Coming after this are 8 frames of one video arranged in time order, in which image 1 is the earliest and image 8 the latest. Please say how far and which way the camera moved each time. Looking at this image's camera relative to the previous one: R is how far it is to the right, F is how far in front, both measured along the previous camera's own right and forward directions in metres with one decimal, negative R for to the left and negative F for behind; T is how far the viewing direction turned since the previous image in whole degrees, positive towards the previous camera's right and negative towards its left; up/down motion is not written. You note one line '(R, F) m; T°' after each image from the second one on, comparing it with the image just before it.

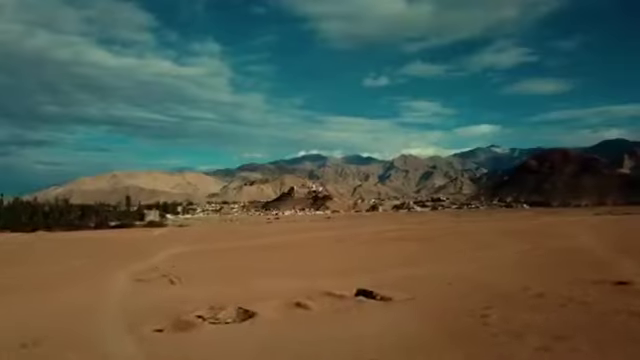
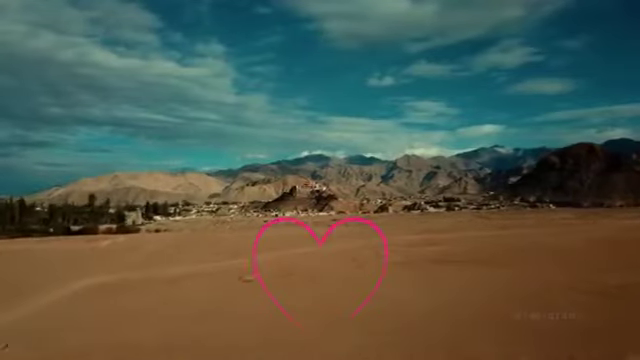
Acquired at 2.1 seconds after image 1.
(-0.3, +12.8) m; 0°
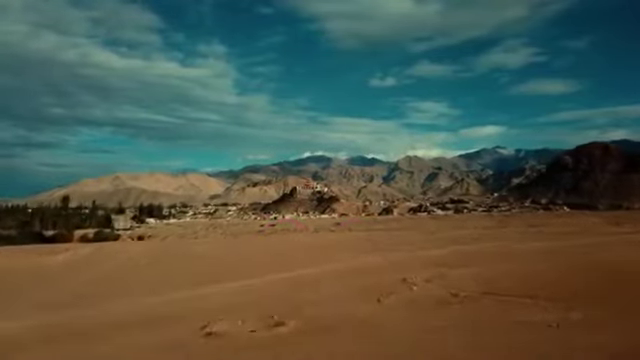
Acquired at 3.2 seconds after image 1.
(0.0, +6.2) m; 0°
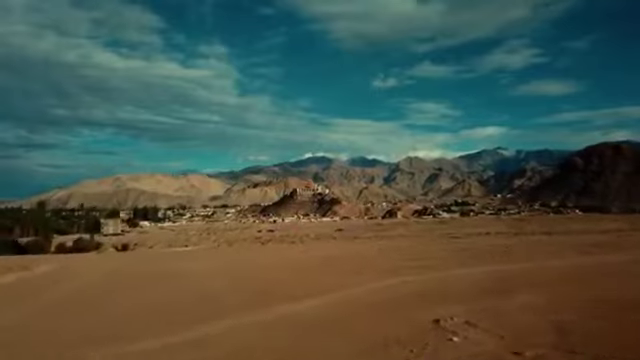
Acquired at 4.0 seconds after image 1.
(-0.1, +4.7) m; 0°
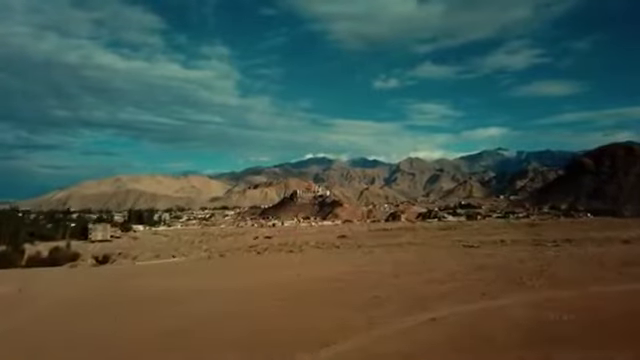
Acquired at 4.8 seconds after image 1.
(0.0, +4.4) m; 0°
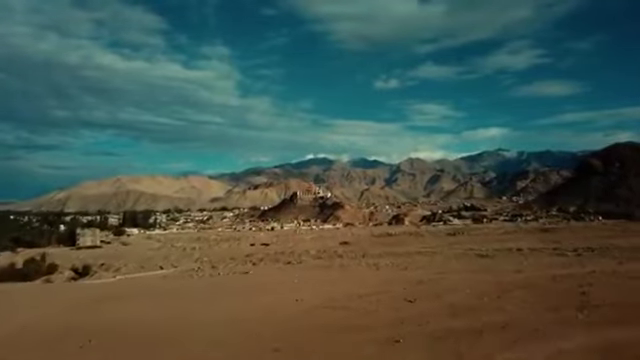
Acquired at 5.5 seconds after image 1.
(-0.1, +3.9) m; 0°
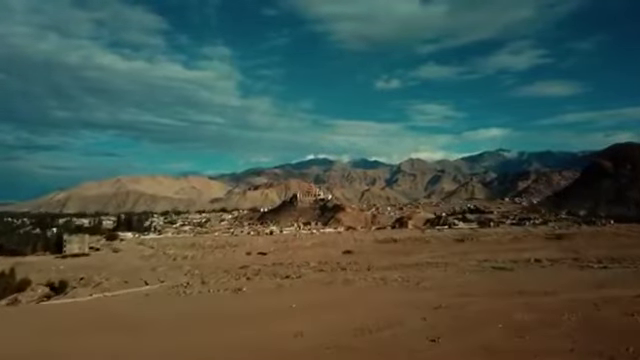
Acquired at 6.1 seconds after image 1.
(0.0, +3.9) m; 0°
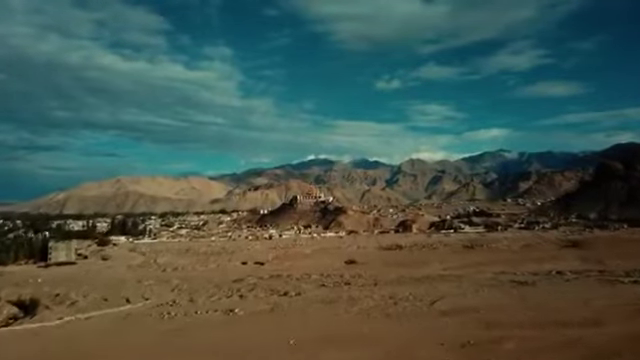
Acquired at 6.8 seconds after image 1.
(-0.1, +4.0) m; 0°
